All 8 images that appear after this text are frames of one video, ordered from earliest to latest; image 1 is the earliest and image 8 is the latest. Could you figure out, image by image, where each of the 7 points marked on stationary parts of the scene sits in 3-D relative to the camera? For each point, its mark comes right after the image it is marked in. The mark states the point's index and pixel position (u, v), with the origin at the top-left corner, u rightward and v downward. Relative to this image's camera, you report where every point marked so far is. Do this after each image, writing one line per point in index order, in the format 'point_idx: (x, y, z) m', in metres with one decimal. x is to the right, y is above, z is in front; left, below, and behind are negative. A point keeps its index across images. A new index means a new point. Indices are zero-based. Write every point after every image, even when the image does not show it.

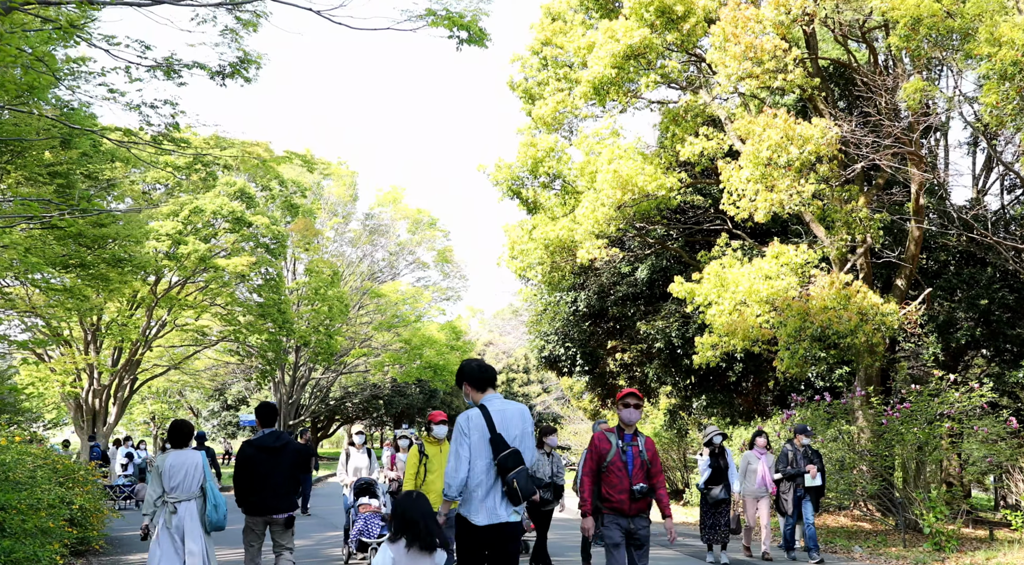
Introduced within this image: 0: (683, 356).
0: (+2.7, -1.2, +18.5) m
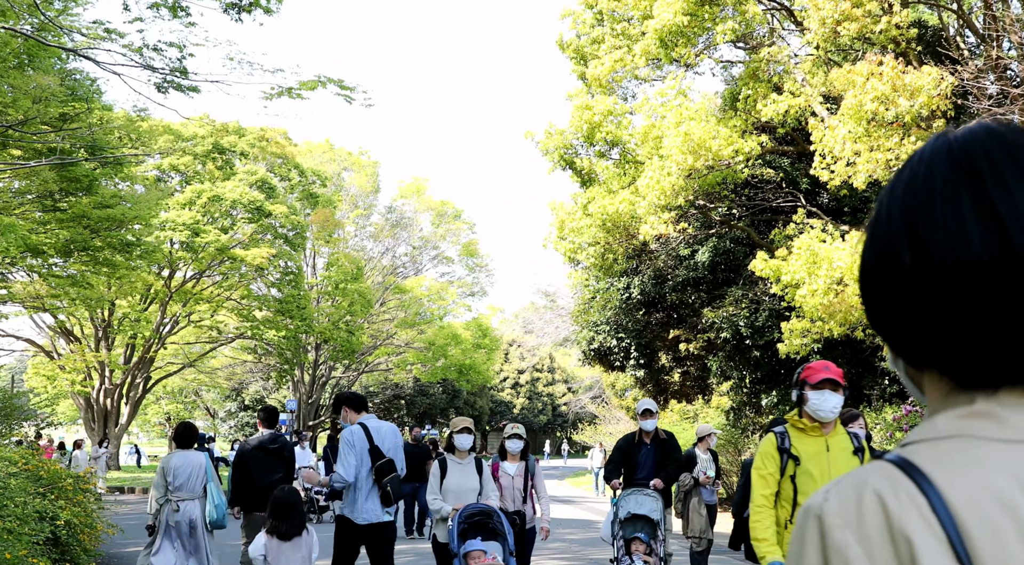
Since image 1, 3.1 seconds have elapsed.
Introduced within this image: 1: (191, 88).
0: (+3.4, -0.9, +16.5) m
1: (-2.8, +1.7, +10.1) m
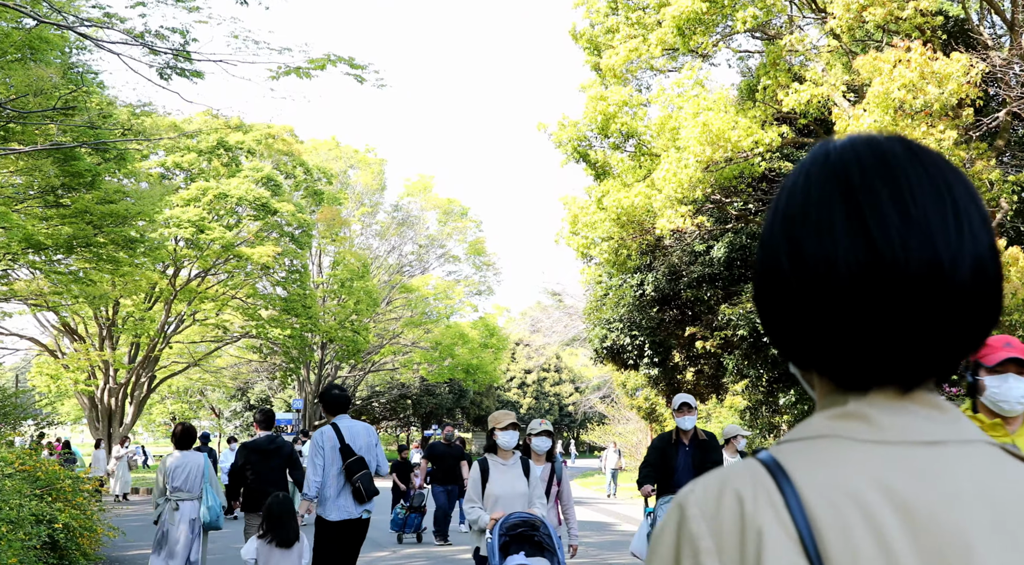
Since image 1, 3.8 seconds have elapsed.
0: (+3.6, -0.9, +16.1) m
1: (-2.7, +1.8, +9.7) m
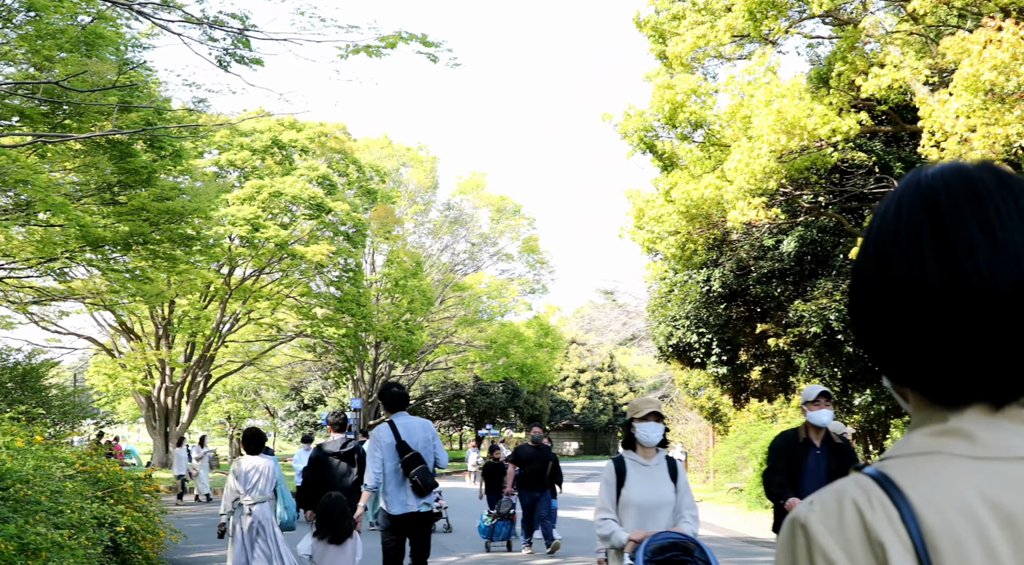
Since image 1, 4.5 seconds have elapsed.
0: (+4.5, -0.8, +15.5) m
1: (-2.1, +1.8, +9.4) m
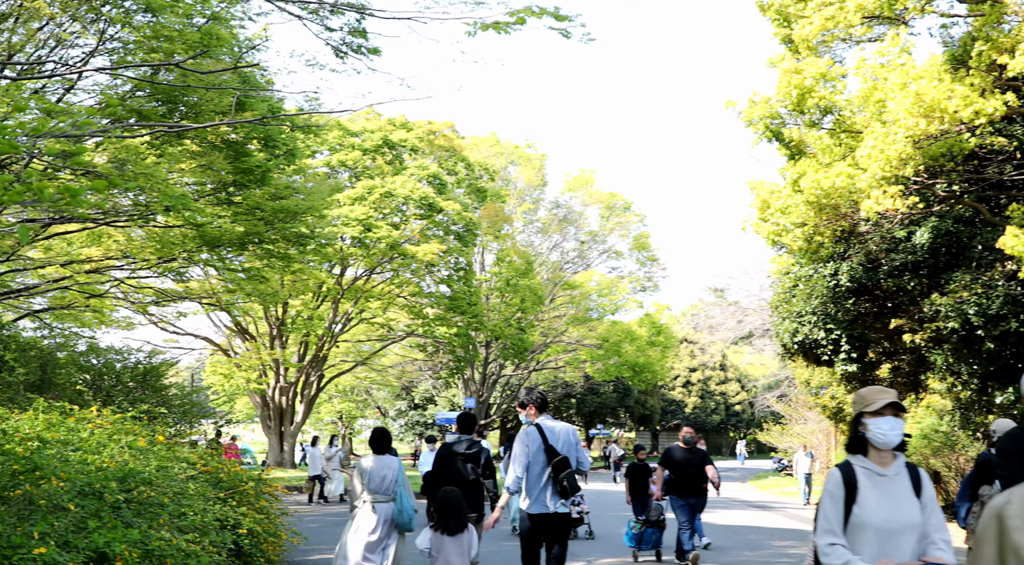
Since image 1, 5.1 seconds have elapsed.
0: (+6.0, -0.7, +14.6) m
1: (-1.1, +1.8, +9.1) m
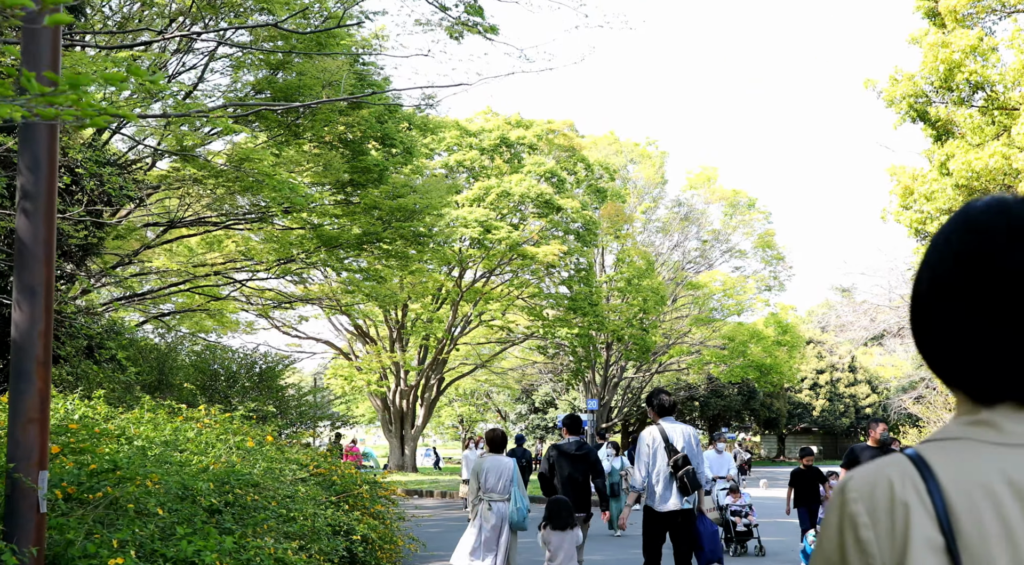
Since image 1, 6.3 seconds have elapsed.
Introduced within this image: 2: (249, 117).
0: (+7.5, -0.6, +13.3) m
1: (-0.2, +1.9, +8.6) m
2: (-3.5, +2.2, +15.6) m
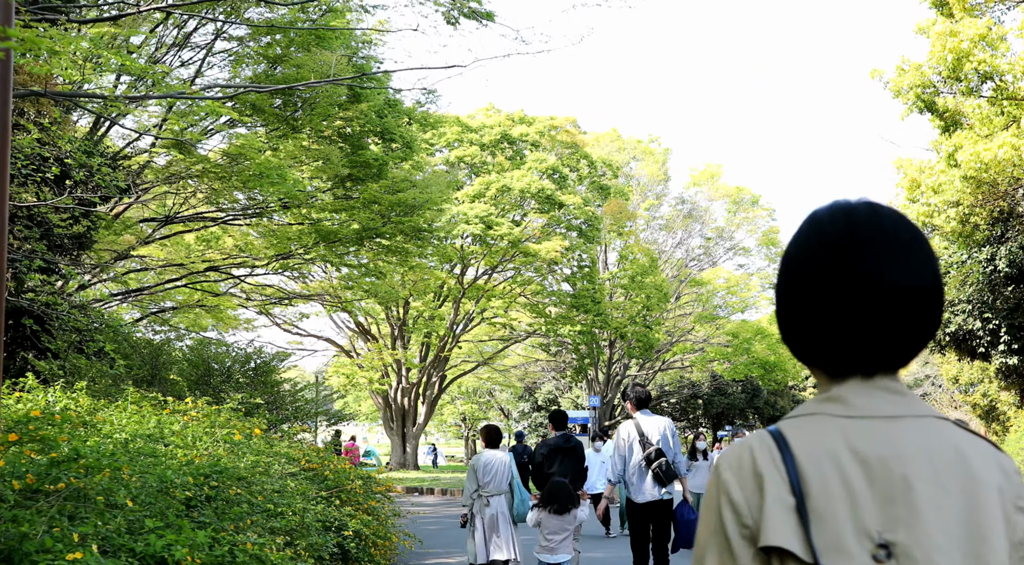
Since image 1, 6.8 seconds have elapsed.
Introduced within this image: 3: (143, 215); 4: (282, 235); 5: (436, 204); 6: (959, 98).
0: (+7.5, -0.5, +13.1) m
1: (-0.2, +2.0, +8.4) m
2: (-3.5, +2.3, +15.4) m
3: (-5.3, +1.0, +16.6) m
4: (-3.4, +0.7, +17.2) m
5: (-1.3, +1.3, +19.7) m
6: (+5.1, +2.1, +13.1) m
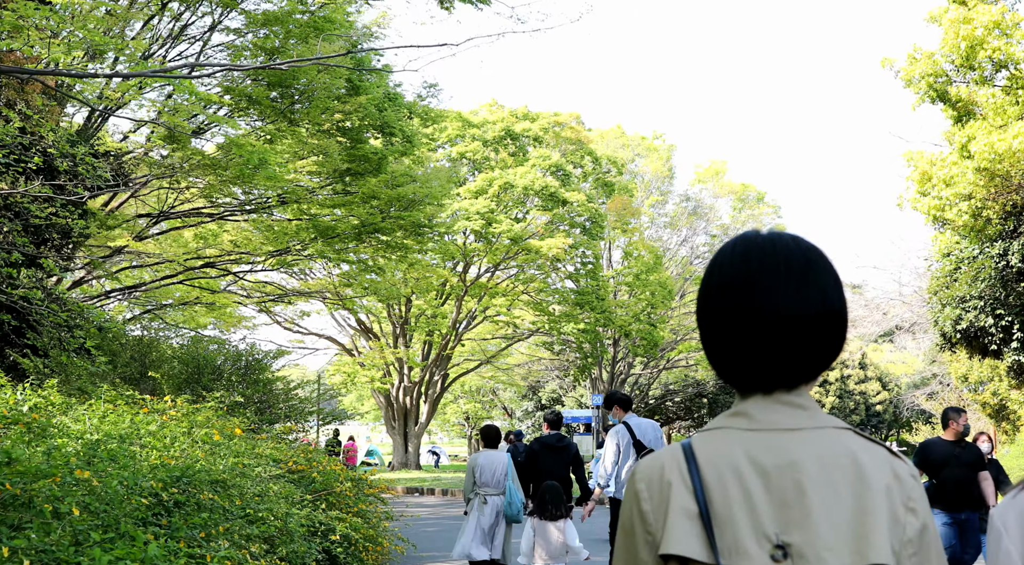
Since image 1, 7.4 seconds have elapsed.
0: (+7.5, -0.5, +12.7) m
1: (-0.2, +2.0, +8.1) m
2: (-3.5, +2.4, +15.0) m
3: (-5.3, +1.0, +16.3) m
4: (-3.4, +0.8, +16.9) m
5: (-1.3, +1.4, +19.4) m
6: (+5.0, +2.1, +12.7) m
